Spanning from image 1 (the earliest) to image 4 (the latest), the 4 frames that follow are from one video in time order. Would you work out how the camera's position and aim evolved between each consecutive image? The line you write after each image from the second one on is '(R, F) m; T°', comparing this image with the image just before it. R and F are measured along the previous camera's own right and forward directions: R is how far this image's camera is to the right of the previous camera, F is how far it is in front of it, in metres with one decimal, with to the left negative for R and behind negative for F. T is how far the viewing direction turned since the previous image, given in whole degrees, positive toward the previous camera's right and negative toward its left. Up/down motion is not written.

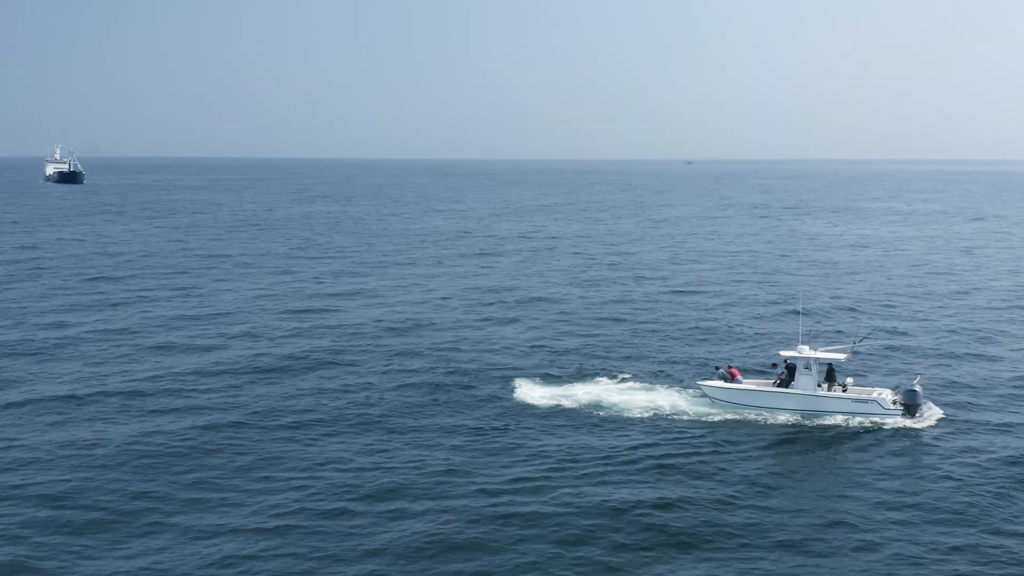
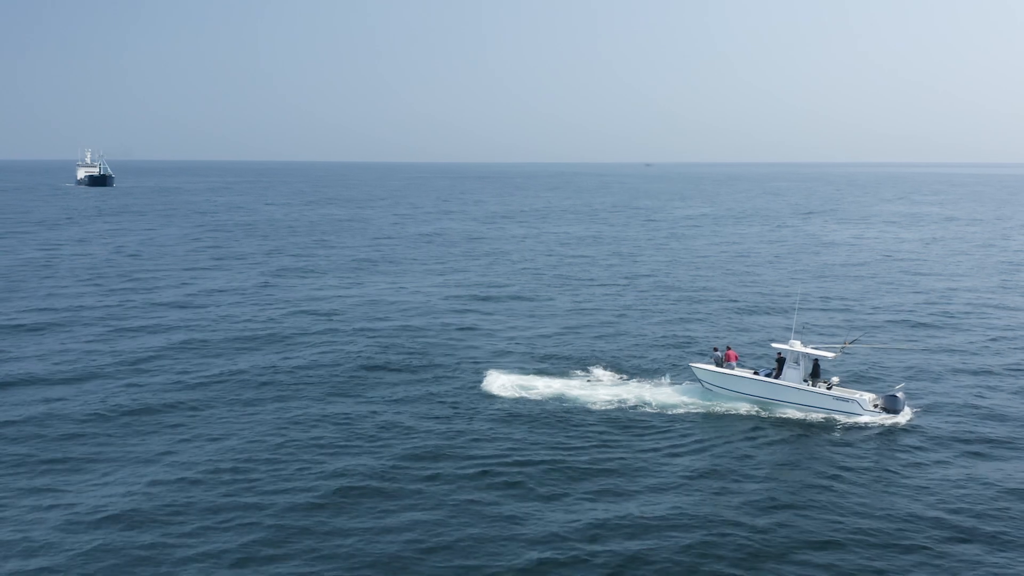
(+3.3, -2.0) m; -2°
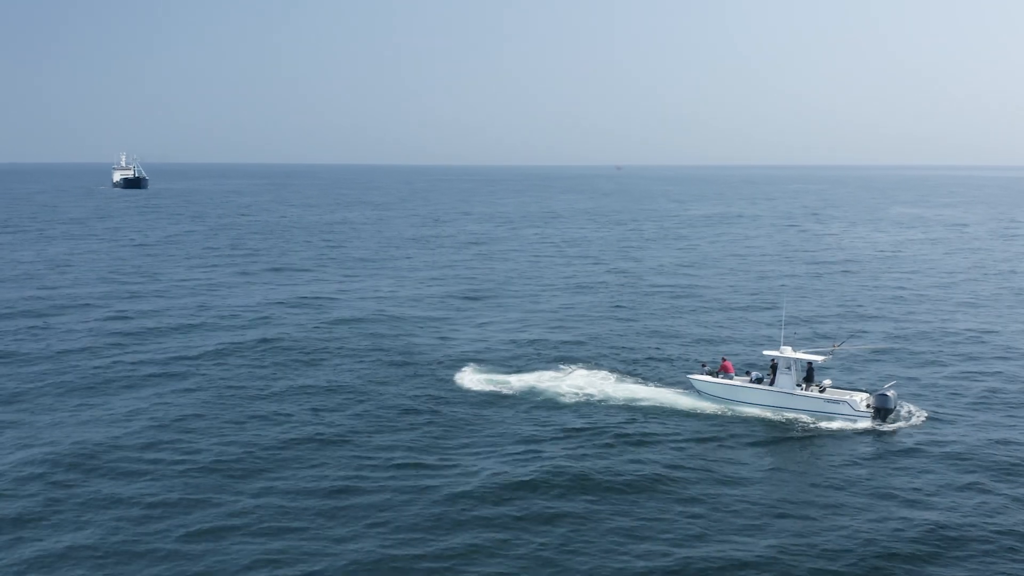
(+3.4, -1.3) m; -2°
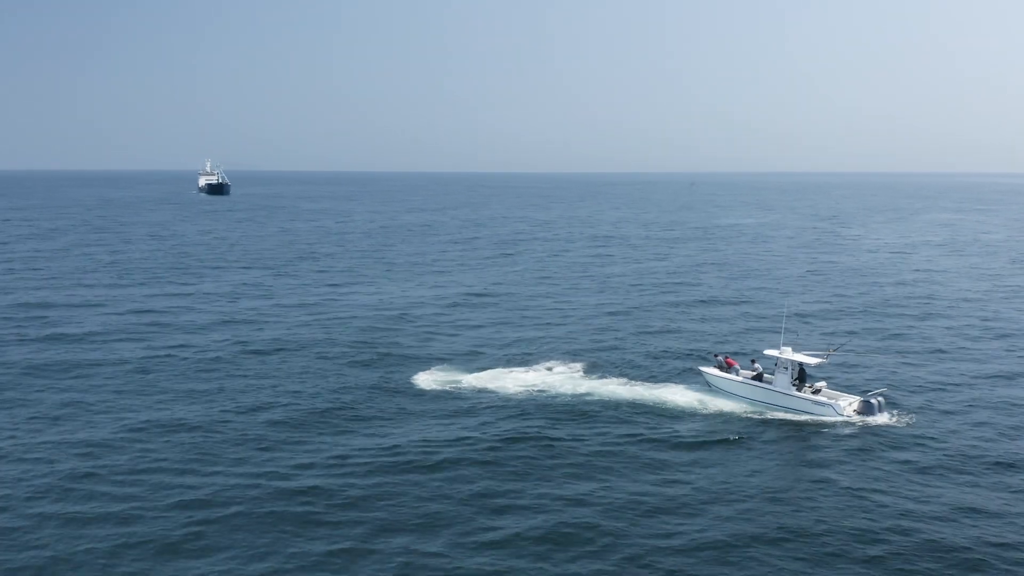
(+6.8, -5.6) m; -5°
